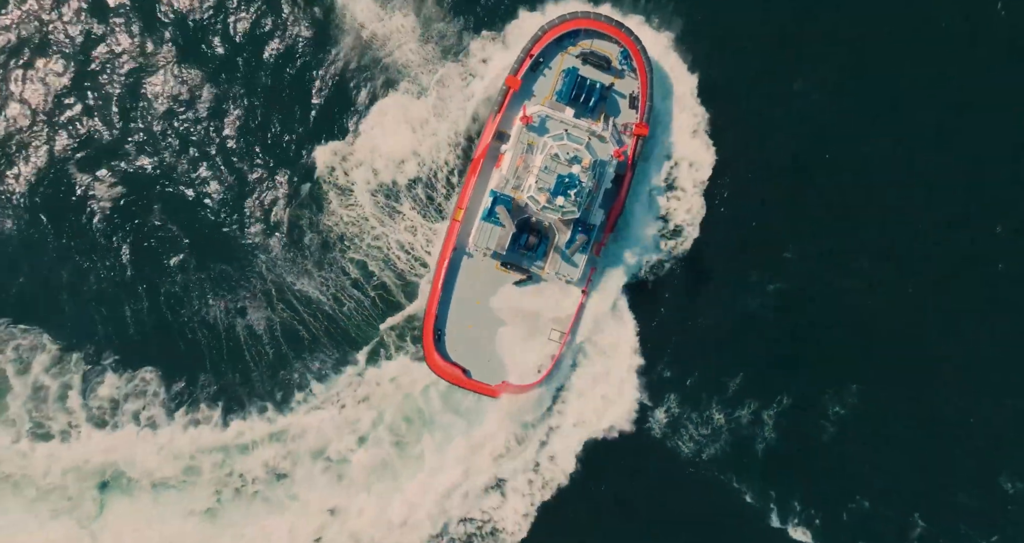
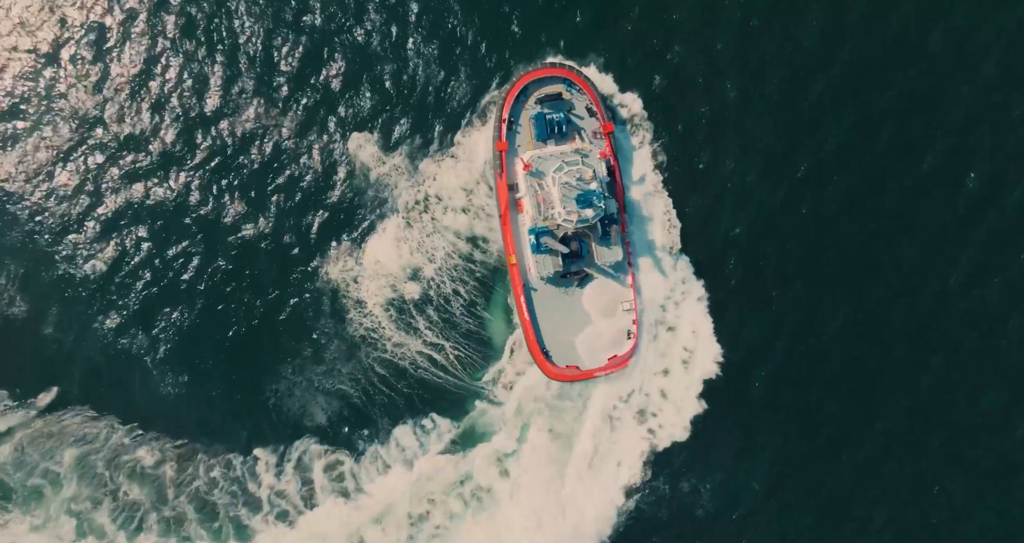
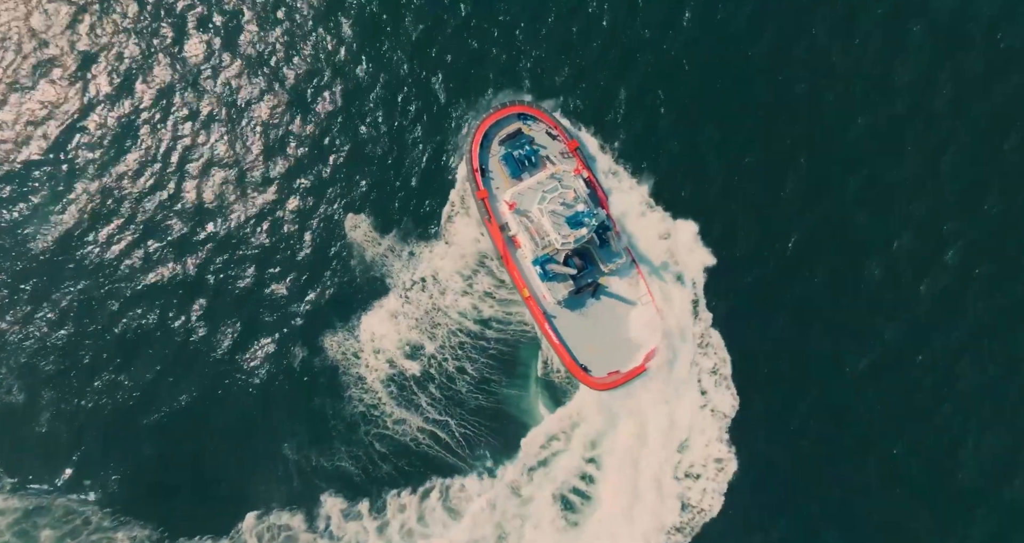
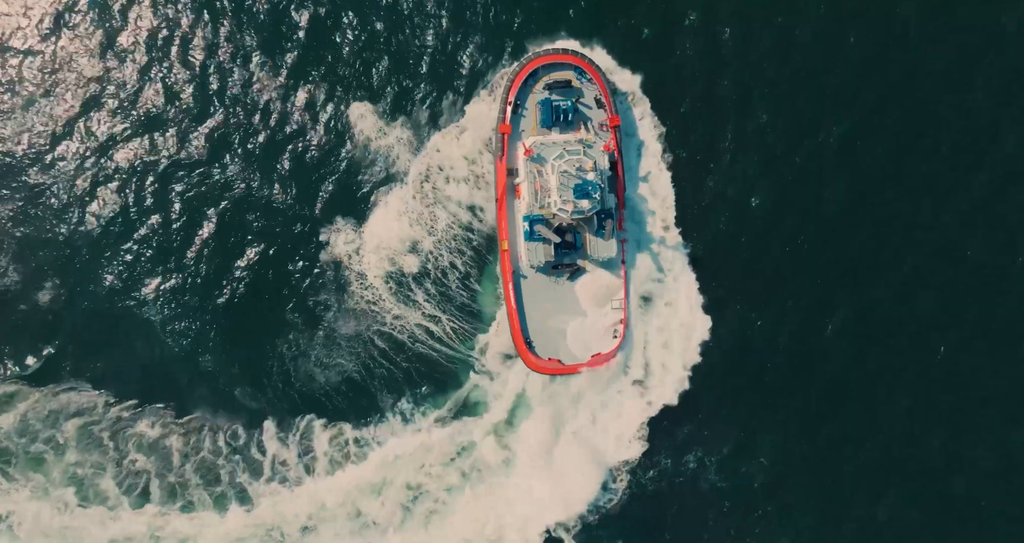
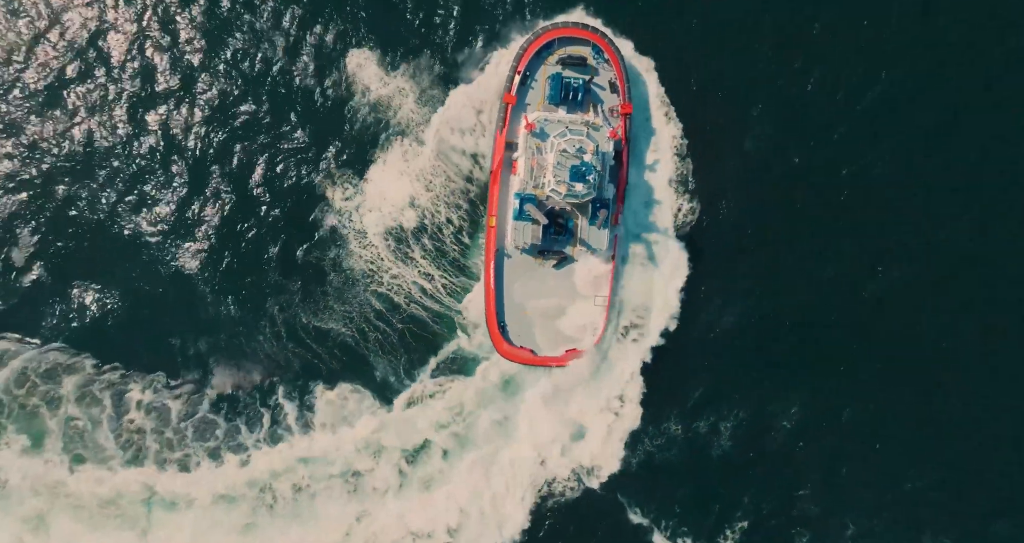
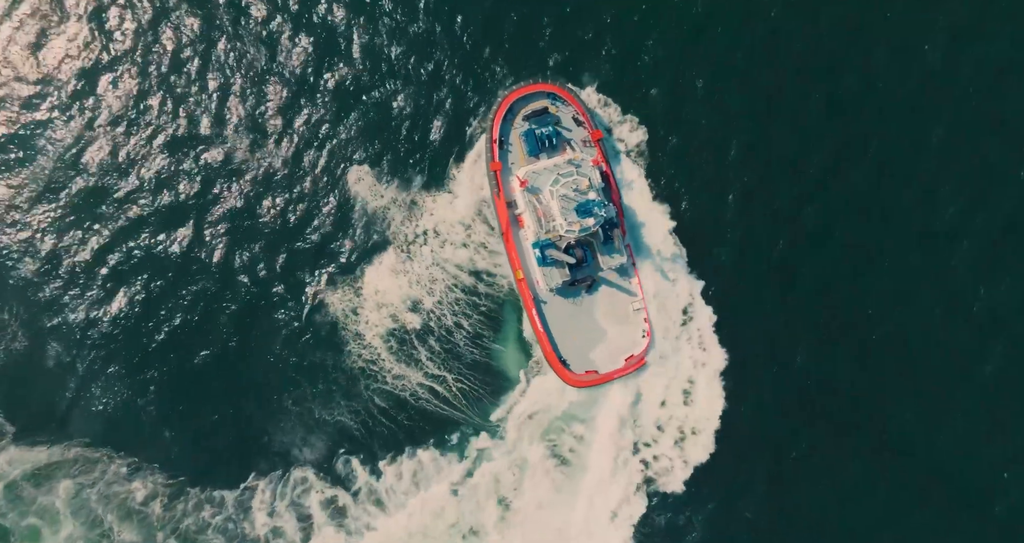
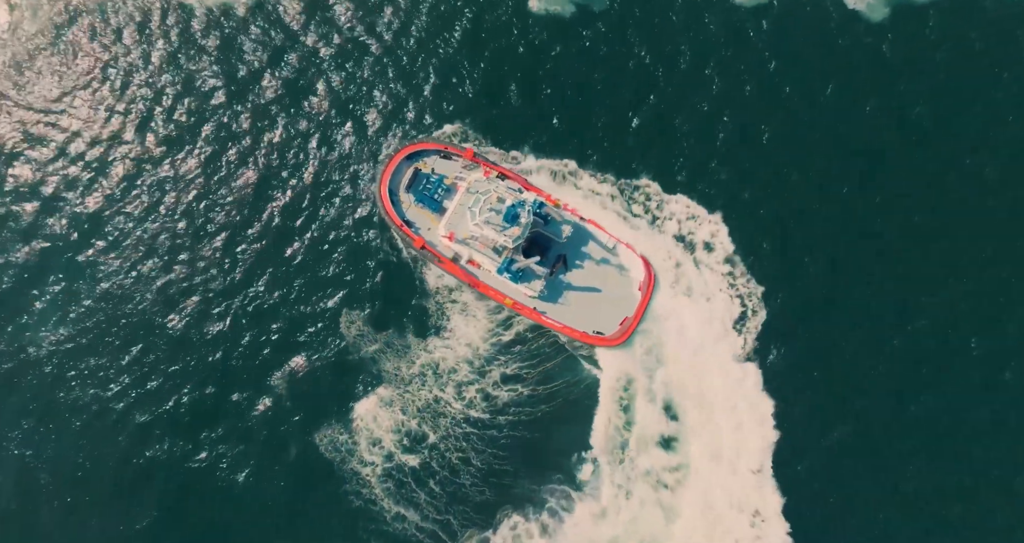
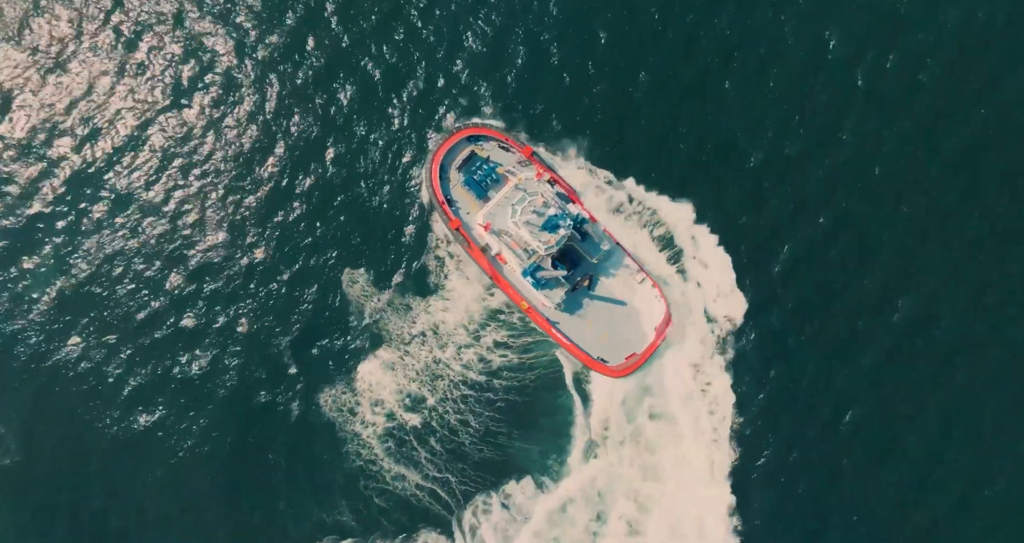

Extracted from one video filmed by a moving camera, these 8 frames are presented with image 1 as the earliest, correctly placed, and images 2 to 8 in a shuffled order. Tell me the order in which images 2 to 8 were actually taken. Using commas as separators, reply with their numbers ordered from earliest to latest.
5, 4, 2, 6, 3, 8, 7
